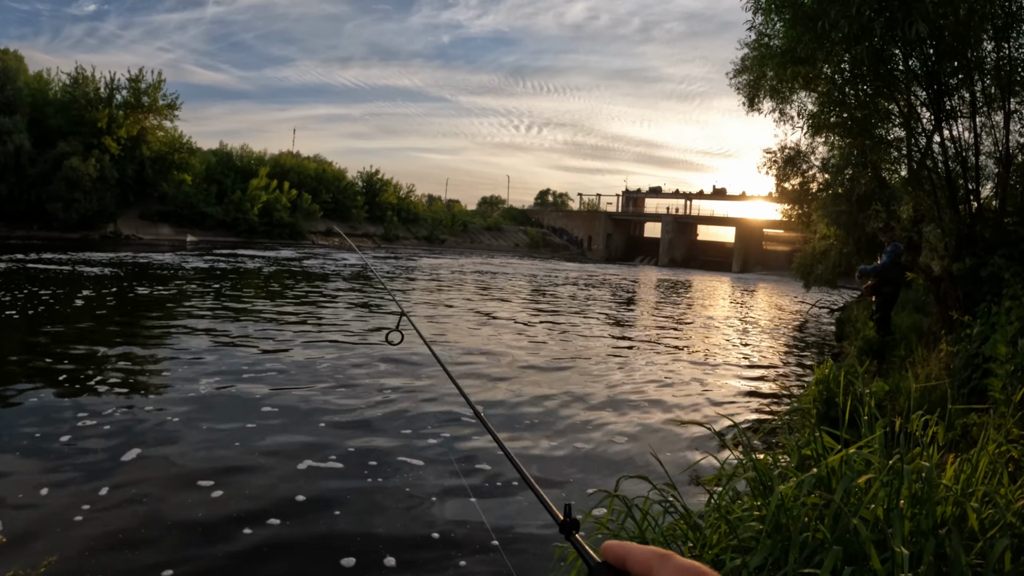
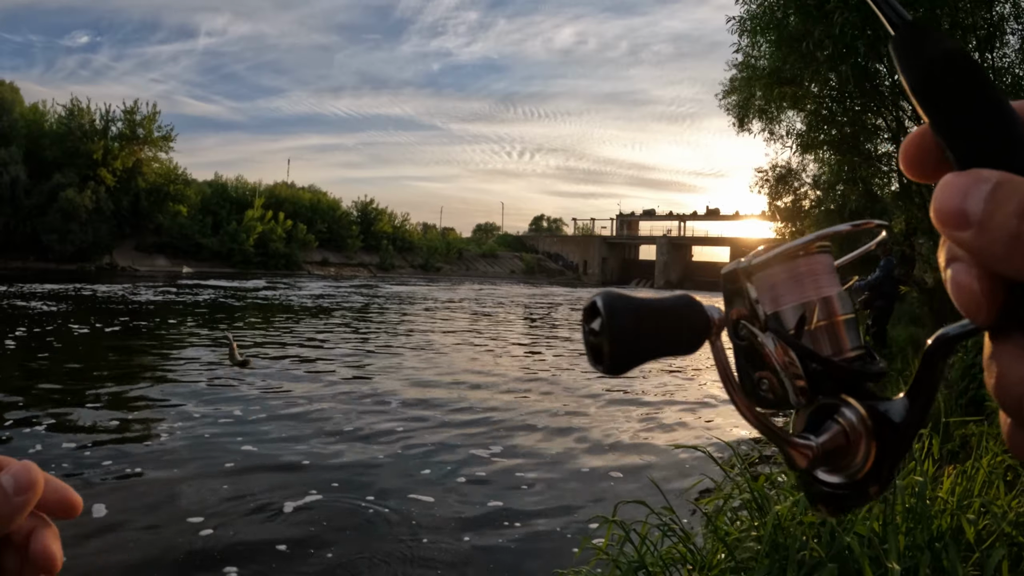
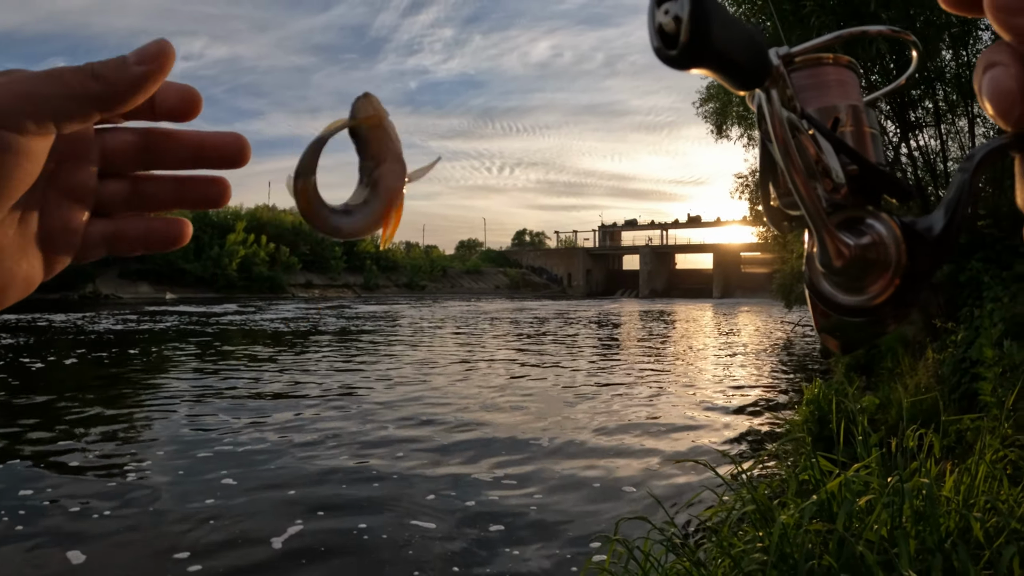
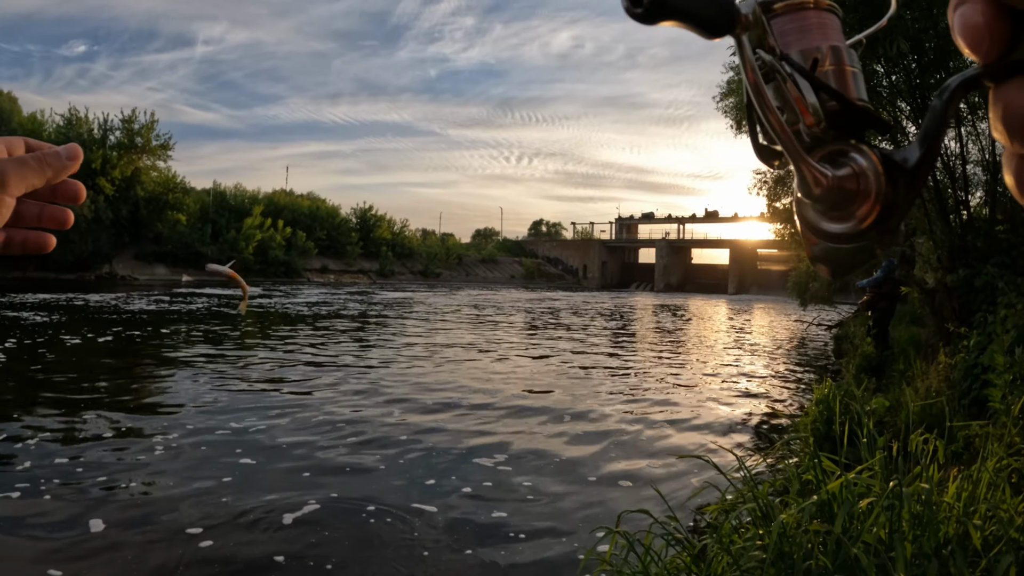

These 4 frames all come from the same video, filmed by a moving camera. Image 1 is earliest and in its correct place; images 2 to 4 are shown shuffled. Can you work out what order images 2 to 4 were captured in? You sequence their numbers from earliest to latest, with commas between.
2, 4, 3
